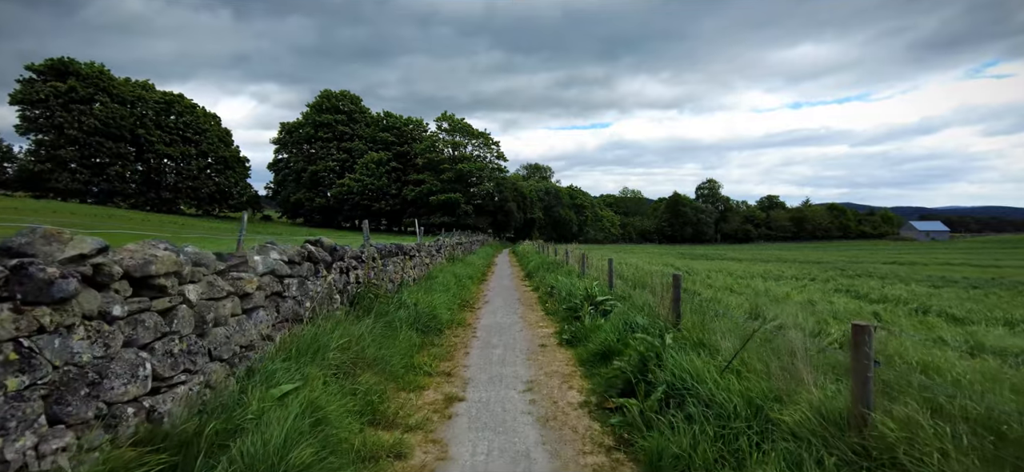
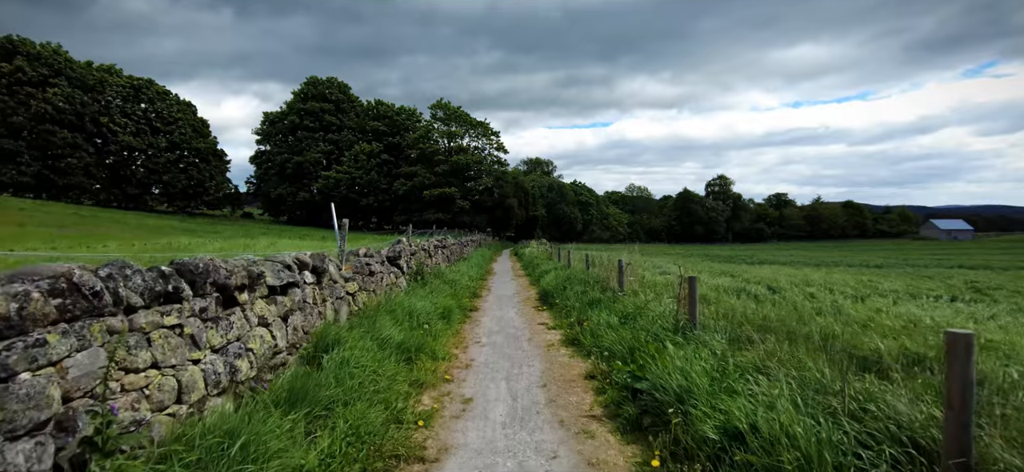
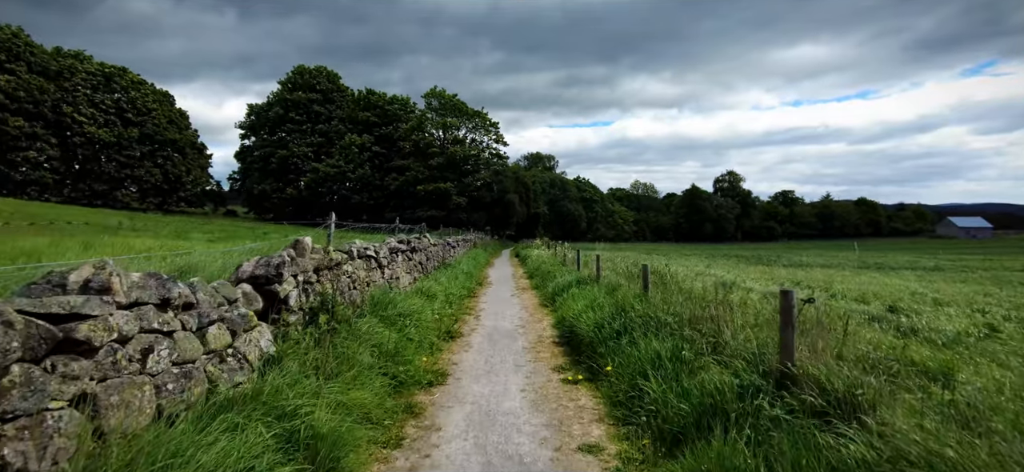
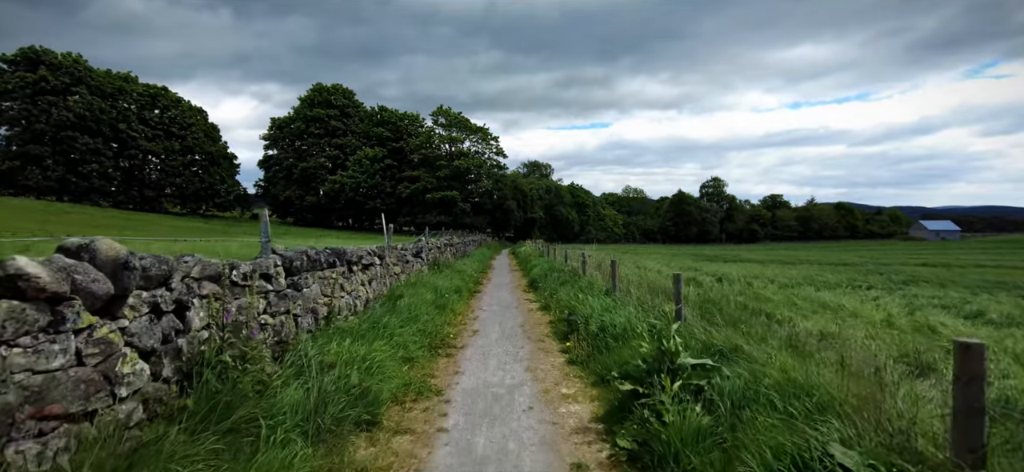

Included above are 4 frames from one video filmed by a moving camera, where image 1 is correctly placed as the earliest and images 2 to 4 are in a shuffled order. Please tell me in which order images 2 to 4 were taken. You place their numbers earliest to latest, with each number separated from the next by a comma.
4, 2, 3
